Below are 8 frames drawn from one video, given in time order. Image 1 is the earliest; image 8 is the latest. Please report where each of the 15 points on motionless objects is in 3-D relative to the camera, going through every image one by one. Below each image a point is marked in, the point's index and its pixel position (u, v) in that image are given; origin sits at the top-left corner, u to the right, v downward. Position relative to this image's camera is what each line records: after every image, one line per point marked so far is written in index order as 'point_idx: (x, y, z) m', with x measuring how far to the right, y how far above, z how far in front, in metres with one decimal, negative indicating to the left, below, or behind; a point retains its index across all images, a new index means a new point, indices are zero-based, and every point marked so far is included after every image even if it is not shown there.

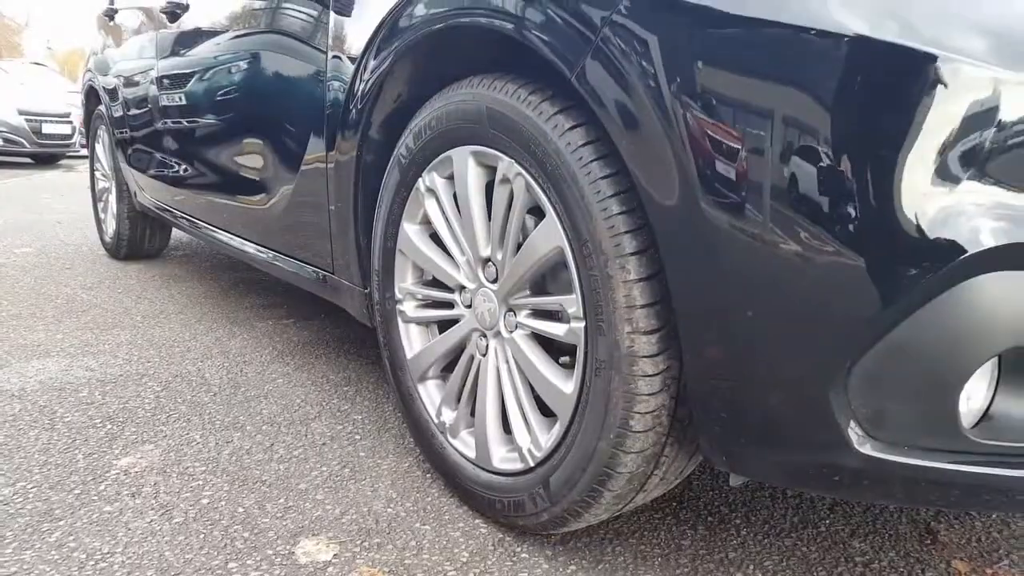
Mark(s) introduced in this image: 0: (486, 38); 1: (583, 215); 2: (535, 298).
0: (0.0, +0.4, +1.2) m
1: (+0.1, +0.1, +1.1) m
2: (0.0, 0.0, +1.2) m
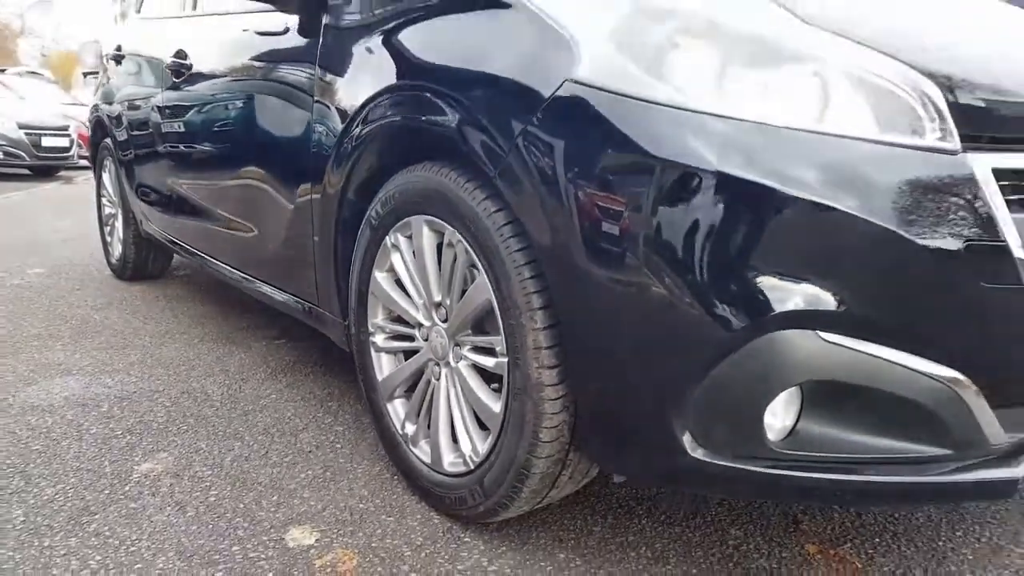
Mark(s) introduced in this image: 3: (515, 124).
0: (-0.2, +0.3, +1.6) m
1: (0.0, 0.0, +1.4) m
2: (-0.1, -0.1, +1.5) m
3: (0.0, +0.3, +1.4) m
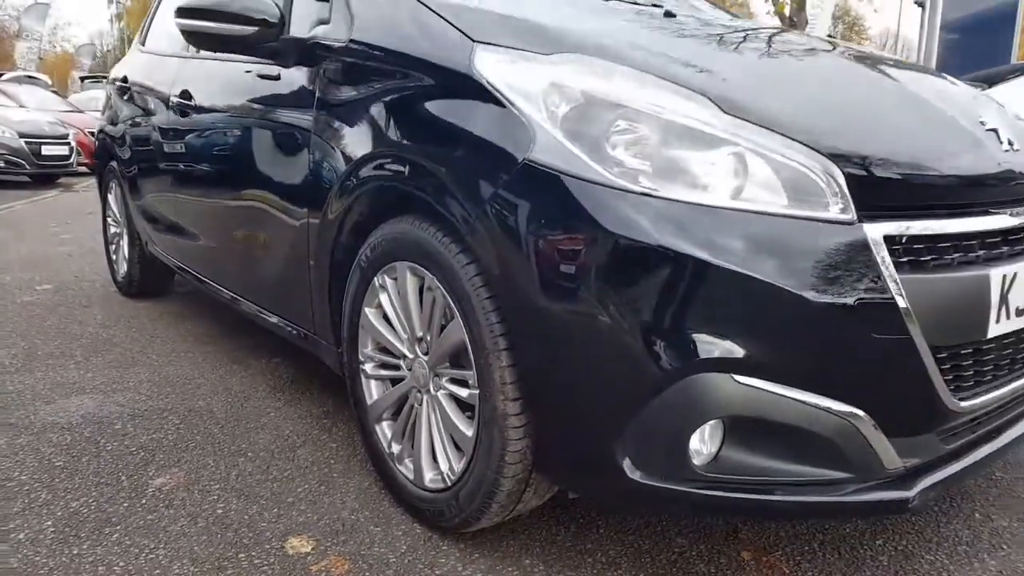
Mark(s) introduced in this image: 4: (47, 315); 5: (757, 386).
0: (-0.2, +0.2, +1.8) m
1: (-0.1, -0.1, +1.6) m
2: (-0.1, -0.2, +1.7) m
3: (-0.1, +0.2, +1.6) m
4: (-2.4, -0.1, +3.9) m
5: (+0.4, -0.2, +1.4) m
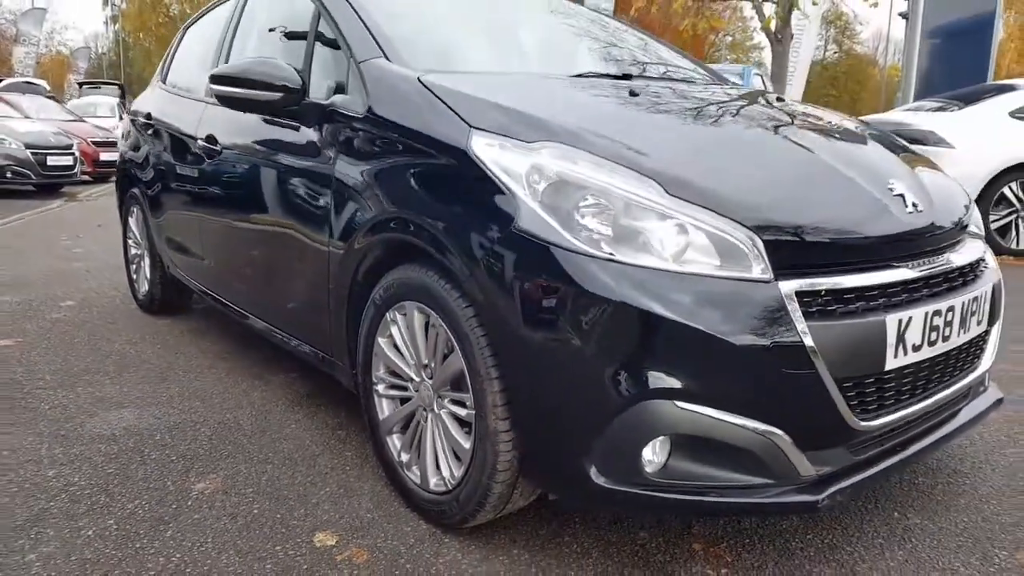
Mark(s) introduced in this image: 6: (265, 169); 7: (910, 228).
0: (-0.2, +0.1, +2.1) m
1: (-0.1, -0.2, +2.0) m
2: (-0.2, -0.3, +2.1) m
3: (-0.1, +0.1, +1.9) m
4: (-2.4, -0.2, +4.3) m
5: (+0.4, -0.3, +1.7) m
6: (-0.9, +0.4, +2.9) m
7: (+1.0, +0.2, +2.0) m
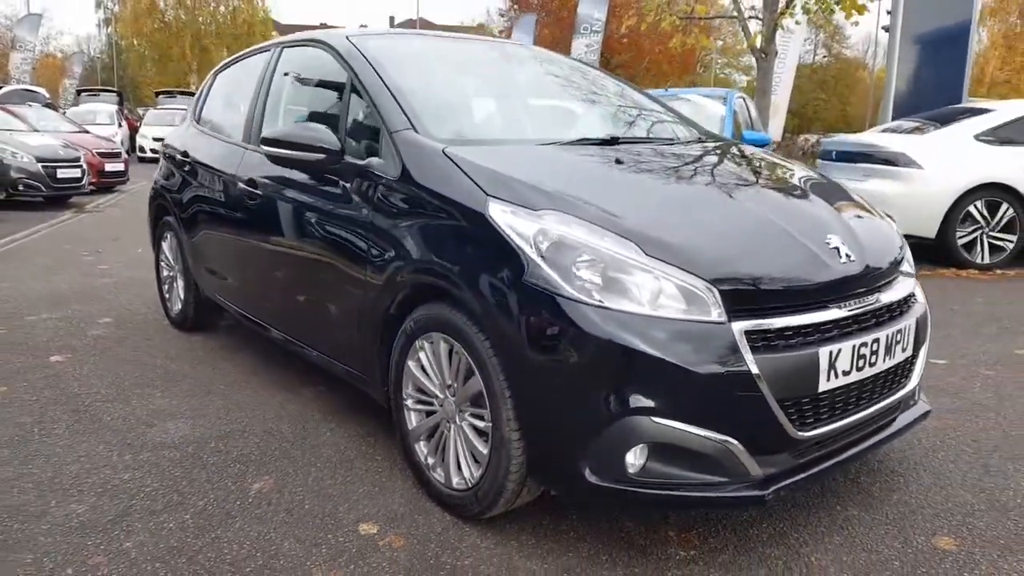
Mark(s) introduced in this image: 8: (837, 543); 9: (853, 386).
0: (-0.2, 0.0, +2.6) m
1: (-0.1, -0.3, +2.4) m
2: (-0.1, -0.4, +2.6) m
3: (0.0, 0.0, +2.4) m
4: (-2.4, -0.4, +4.7) m
5: (+0.4, -0.4, +2.2) m
6: (-0.9, +0.3, +3.4) m
7: (+1.1, 0.0, +2.5) m
8: (+1.1, -0.8, +2.5) m
9: (+1.1, -0.3, +2.5) m
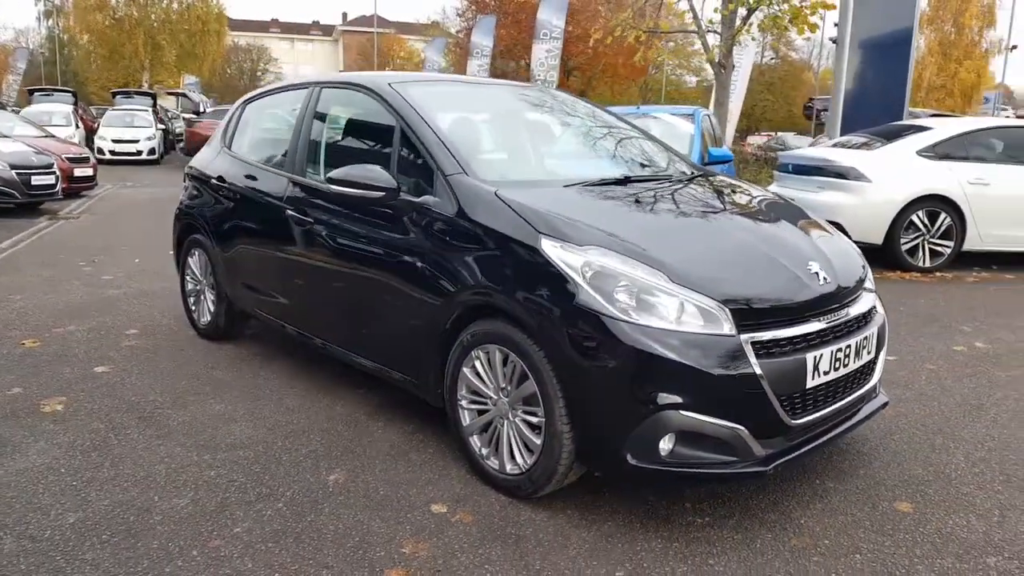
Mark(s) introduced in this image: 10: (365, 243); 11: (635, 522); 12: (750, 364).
0: (0.0, -0.1, +3.1) m
1: (+0.1, -0.4, +3.0) m
2: (0.0, -0.5, +3.1) m
3: (+0.1, -0.1, +2.9) m
4: (-2.3, -0.5, +5.1) m
5: (+0.6, -0.5, +2.8) m
6: (-0.8, +0.3, +3.9) m
7: (+1.3, 0.0, +3.1) m
8: (+1.3, -0.9, +3.2) m
9: (+1.3, -0.4, +3.1) m
10: (-1.0, +0.3, +4.1) m
11: (+0.5, -0.9, +3.0) m
12: (+0.9, -0.3, +2.8) m
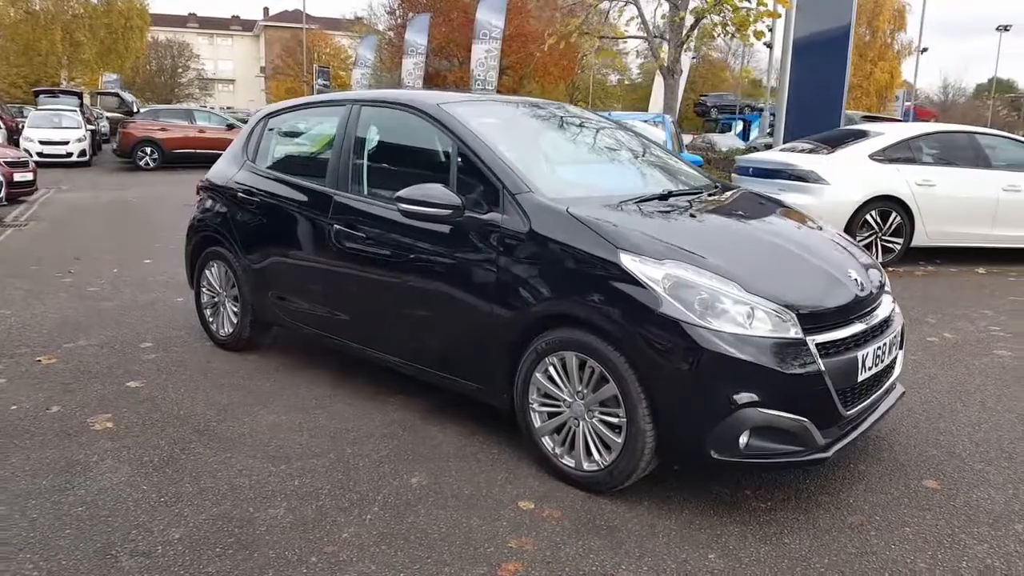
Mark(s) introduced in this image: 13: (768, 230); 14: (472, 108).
0: (+0.3, -0.1, +3.4) m
1: (+0.5, -0.4, +3.3) m
2: (+0.4, -0.5, +3.4) m
3: (+0.5, -0.1, +3.2) m
4: (-2.2, -0.5, +5.1) m
5: (+1.0, -0.5, +3.1) m
6: (-0.5, +0.2, +4.0) m
7: (+1.6, 0.0, +3.5) m
8: (+1.6, -0.9, +3.5) m
9: (+1.6, -0.4, +3.5) m
10: (-0.8, +0.2, +4.3) m
11: (+0.8, -0.9, +3.3) m
12: (+1.2, -0.3, +3.1) m
13: (+1.3, +0.3, +3.8) m
14: (-0.2, +1.0, +4.4) m
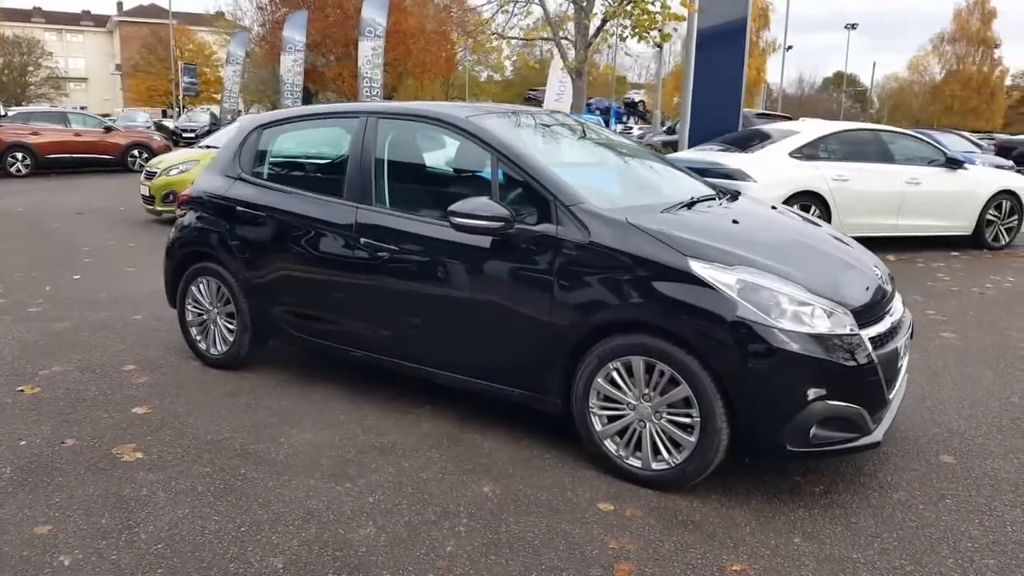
0: (+0.6, -0.2, +3.5) m
1: (+0.8, -0.4, +3.4) m
2: (+0.7, -0.5, +3.5) m
3: (+0.8, -0.2, +3.4) m
4: (-2.1, -0.7, +4.9) m
5: (+1.4, -0.5, +3.4) m
6: (-0.3, +0.1, +4.1) m
7: (+1.9, 0.0, +3.8) m
8: (+1.9, -0.9, +3.9) m
9: (+1.9, -0.4, +3.8) m
10: (-0.6, +0.2, +4.3) m
11: (+1.2, -1.0, +3.5) m
12: (+1.6, -0.3, +3.4) m
13: (+1.5, +0.3, +4.1) m
14: (-0.1, +1.0, +4.5) m
